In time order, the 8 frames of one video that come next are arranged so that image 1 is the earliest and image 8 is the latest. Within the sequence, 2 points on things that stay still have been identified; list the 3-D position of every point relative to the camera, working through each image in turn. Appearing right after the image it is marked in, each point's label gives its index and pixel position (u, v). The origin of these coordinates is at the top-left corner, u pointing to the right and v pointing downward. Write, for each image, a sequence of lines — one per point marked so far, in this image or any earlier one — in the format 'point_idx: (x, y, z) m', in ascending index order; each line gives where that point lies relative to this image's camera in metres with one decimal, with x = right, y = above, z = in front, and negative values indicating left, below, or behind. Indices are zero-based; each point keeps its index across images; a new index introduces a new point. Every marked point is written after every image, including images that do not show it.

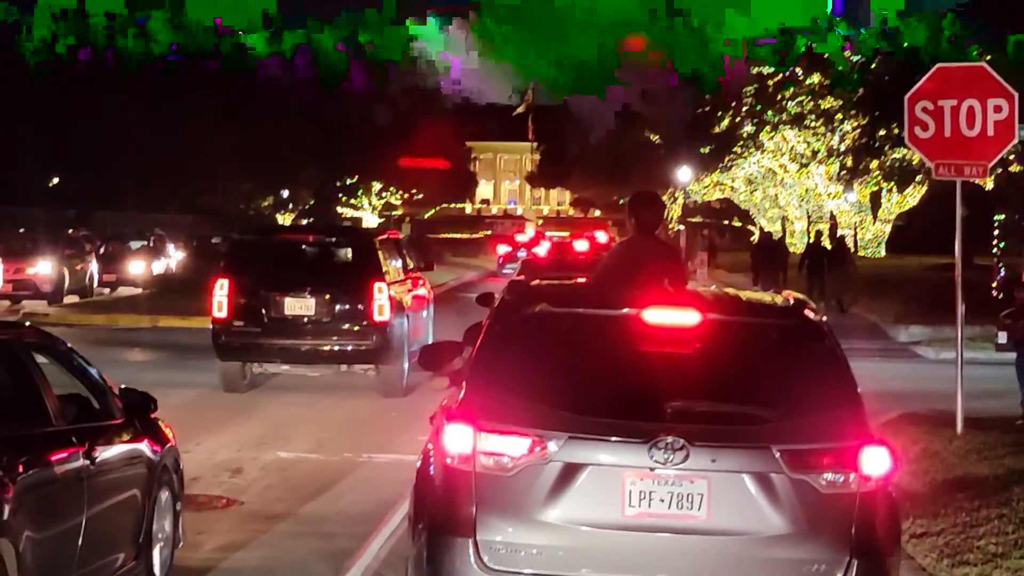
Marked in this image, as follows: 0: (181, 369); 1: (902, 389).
0: (-4.2, -1.0, +16.1) m
1: (+4.4, -1.1, +14.4) m
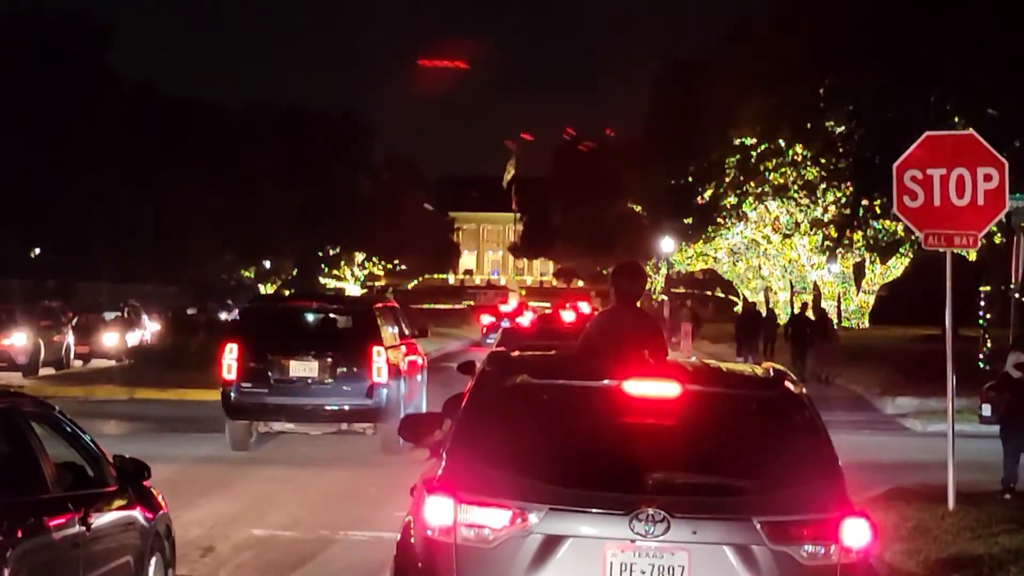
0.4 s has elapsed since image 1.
0: (-4.4, -1.9, +15.8) m
1: (+4.2, -1.9, +14.2) m
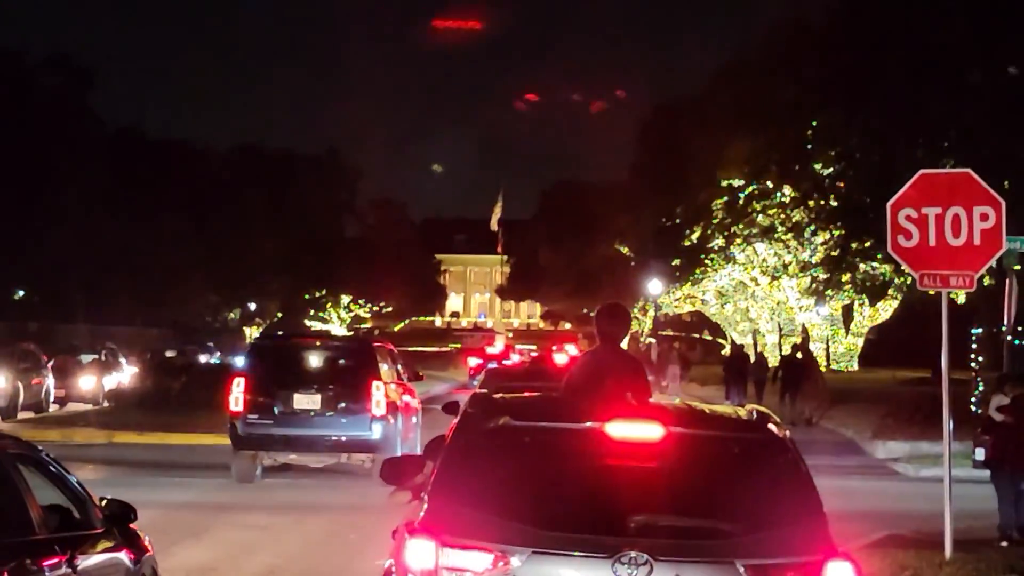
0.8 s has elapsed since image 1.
0: (-4.6, -2.4, +15.4) m
1: (+4.1, -2.4, +13.9) m
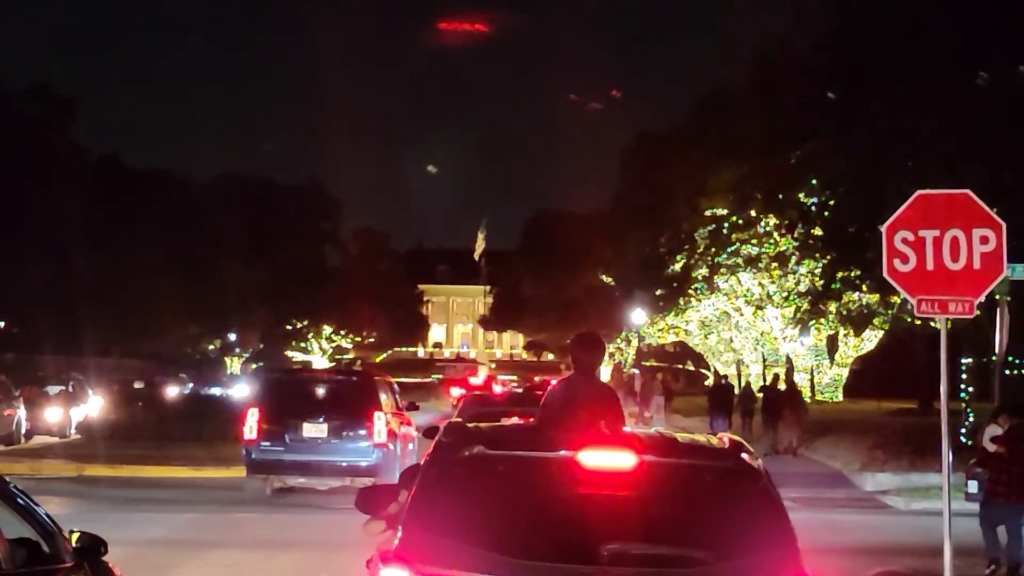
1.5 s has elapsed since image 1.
0: (-4.8, -2.7, +15.0) m
1: (+3.9, -2.7, +13.6) m
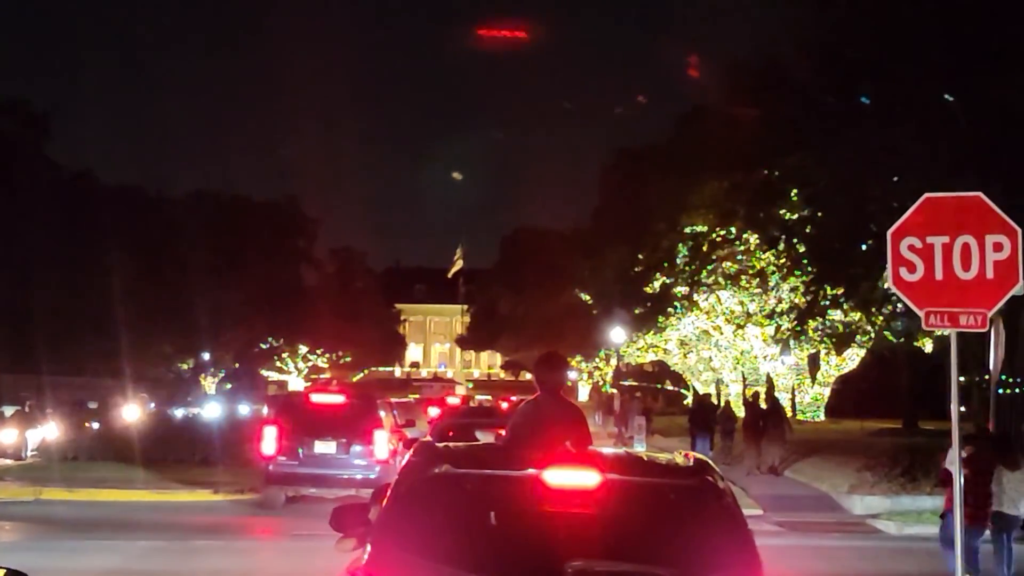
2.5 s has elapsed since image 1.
0: (-5.1, -2.9, +14.3) m
1: (+3.6, -2.9, +13.1) m
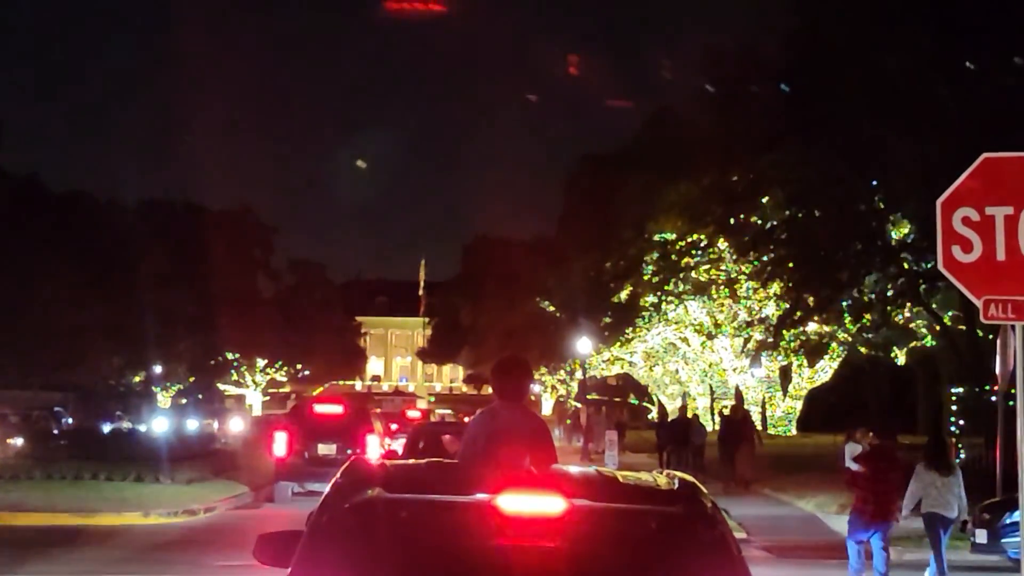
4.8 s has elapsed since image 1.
0: (-5.5, -2.9, +12.9) m
1: (+3.3, -2.9, +11.9) m
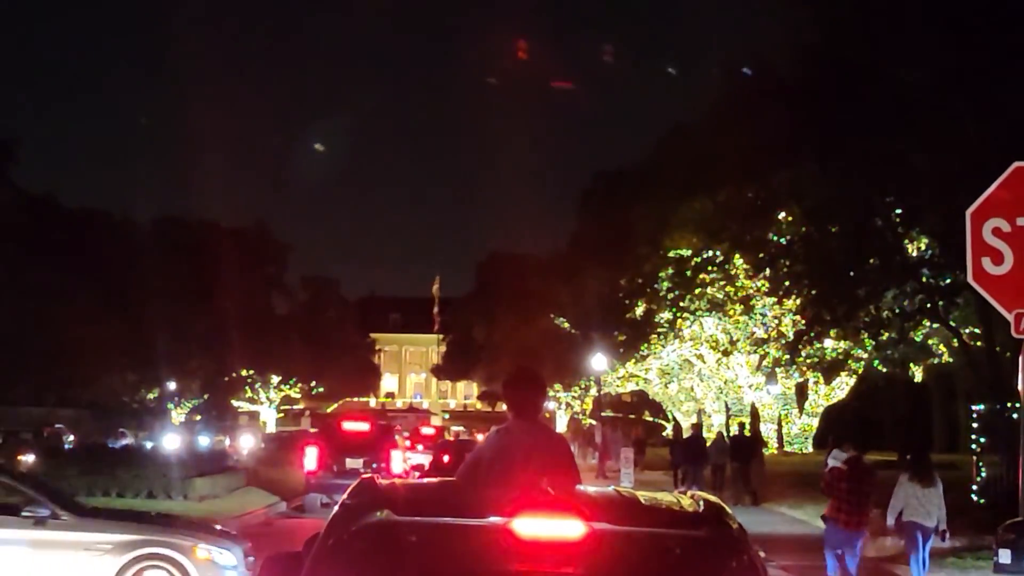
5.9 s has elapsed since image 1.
0: (-5.4, -3.1, +12.8) m
1: (+3.4, -3.0, +11.7) m
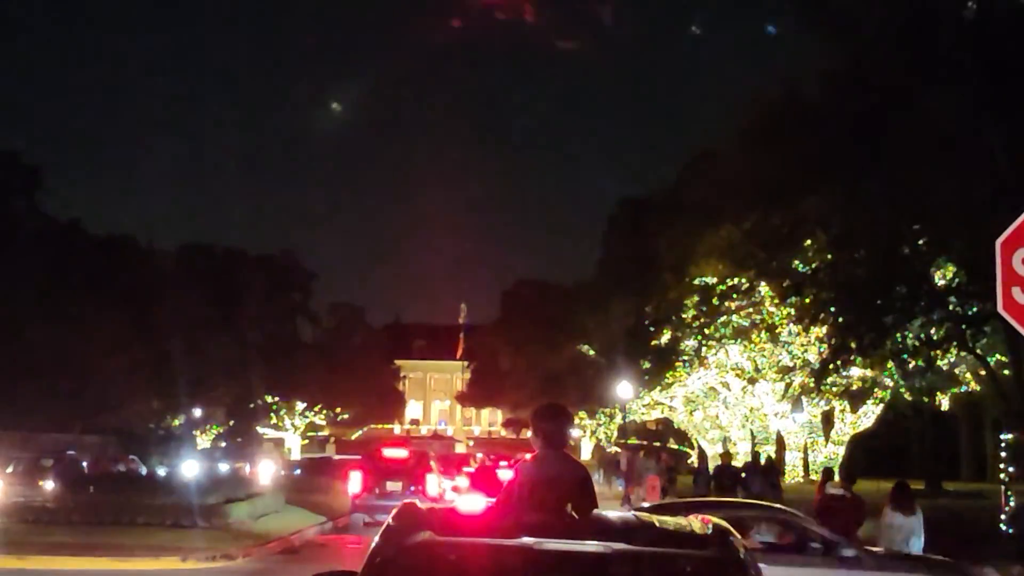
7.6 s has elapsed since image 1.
0: (-5.1, -3.3, +12.9) m
1: (+3.6, -3.3, +11.6) m
